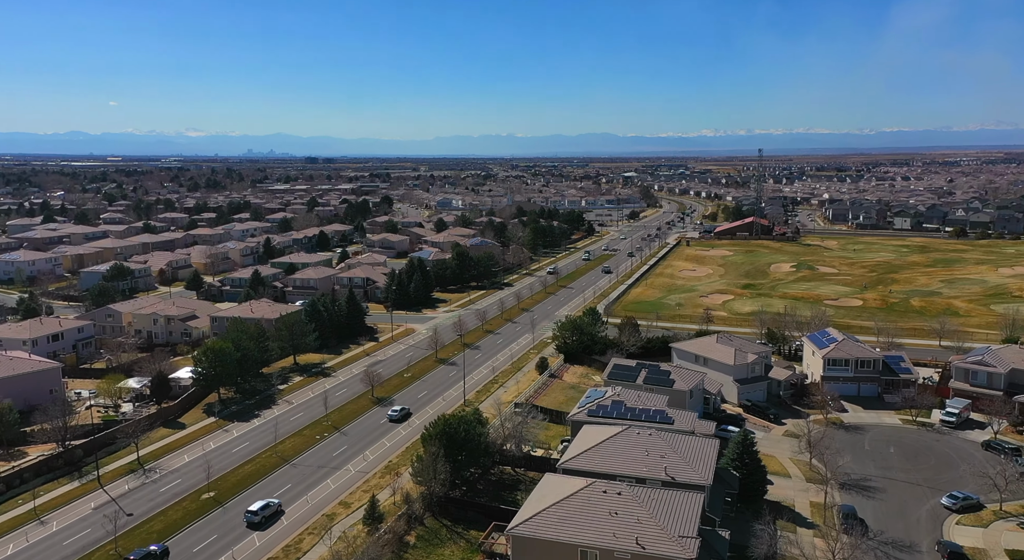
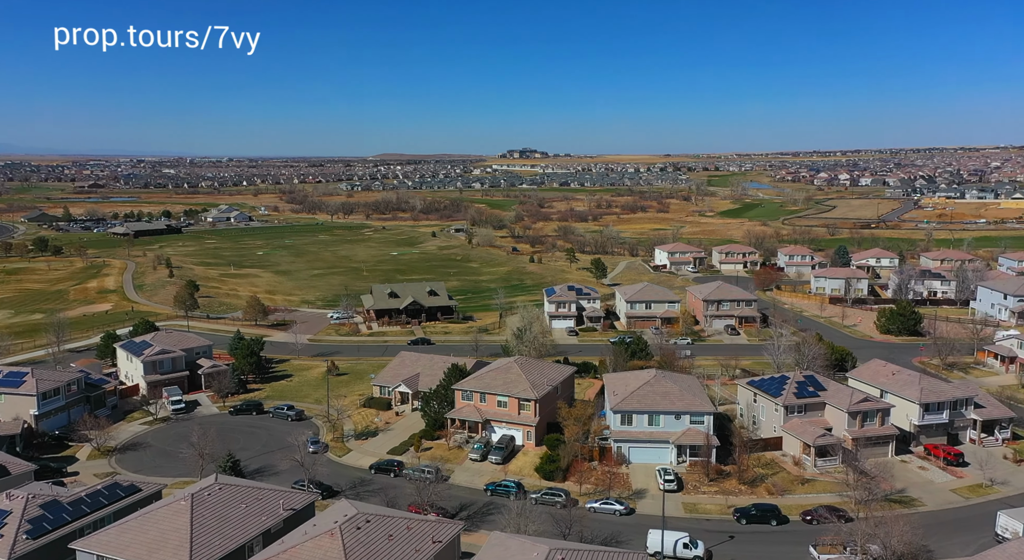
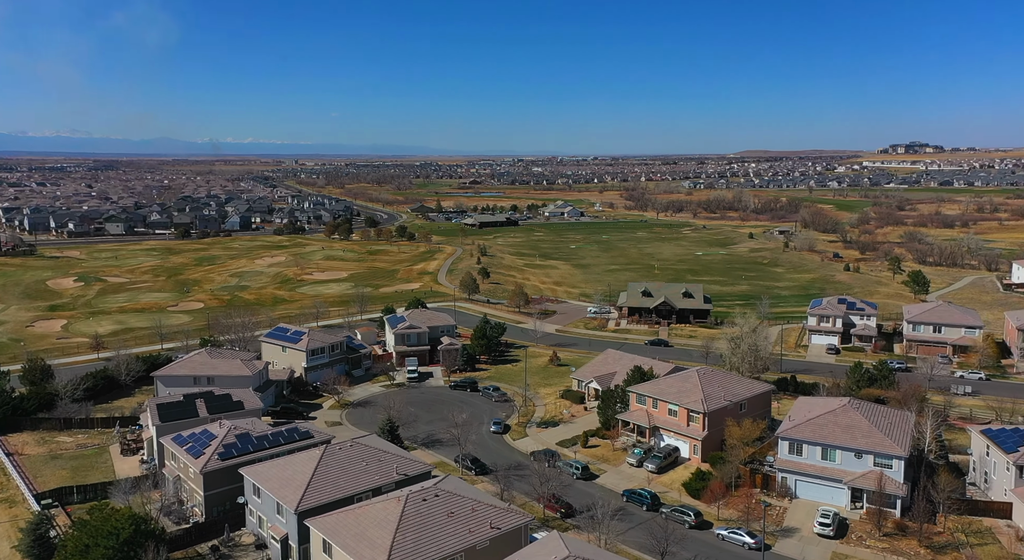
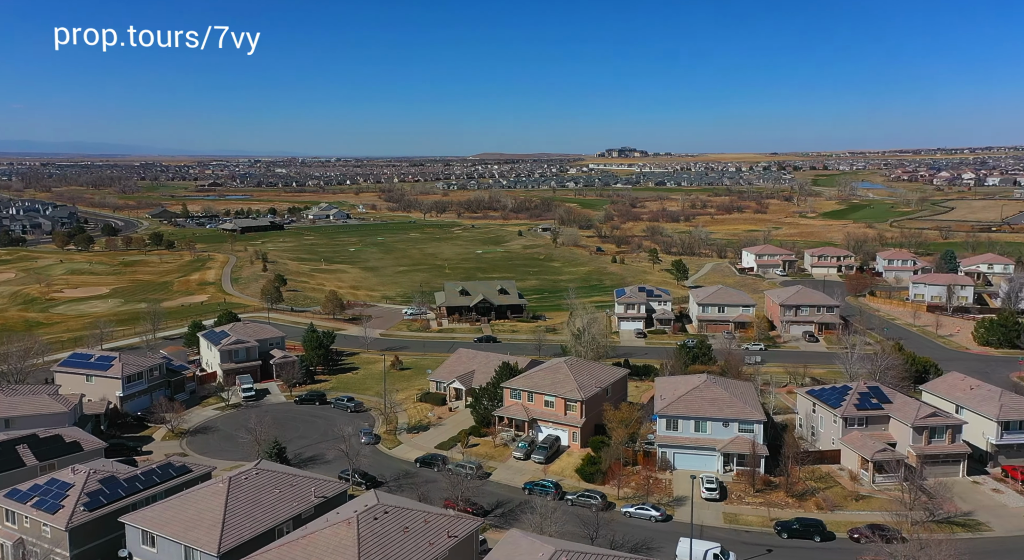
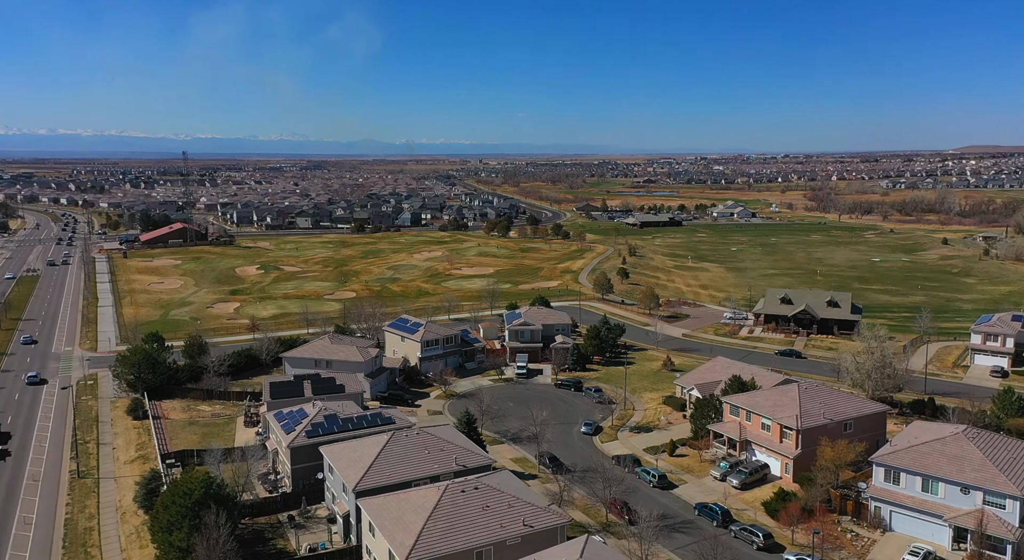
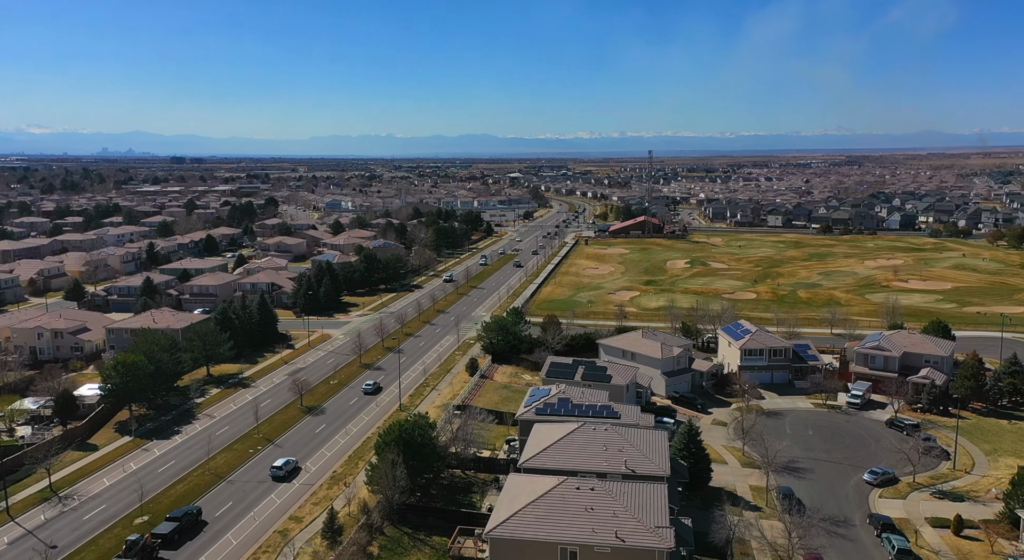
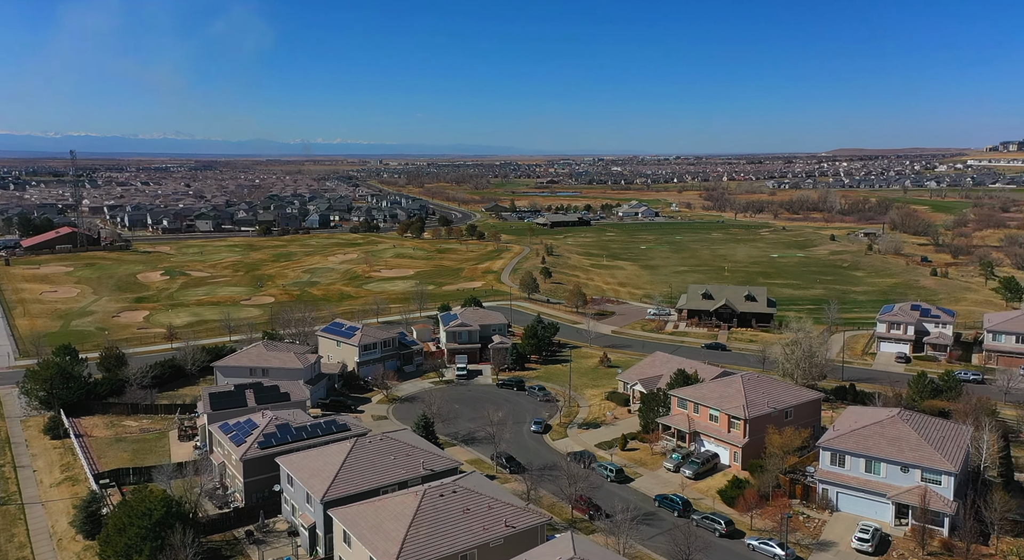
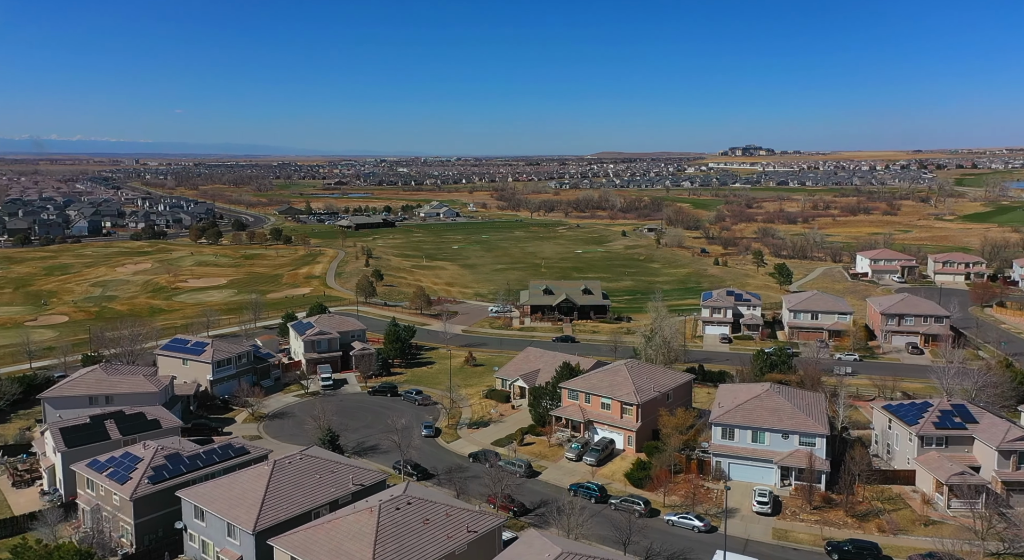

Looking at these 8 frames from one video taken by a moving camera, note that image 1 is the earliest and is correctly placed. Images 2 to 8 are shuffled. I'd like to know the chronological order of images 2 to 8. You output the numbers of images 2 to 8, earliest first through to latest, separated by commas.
6, 5, 7, 3, 8, 4, 2
